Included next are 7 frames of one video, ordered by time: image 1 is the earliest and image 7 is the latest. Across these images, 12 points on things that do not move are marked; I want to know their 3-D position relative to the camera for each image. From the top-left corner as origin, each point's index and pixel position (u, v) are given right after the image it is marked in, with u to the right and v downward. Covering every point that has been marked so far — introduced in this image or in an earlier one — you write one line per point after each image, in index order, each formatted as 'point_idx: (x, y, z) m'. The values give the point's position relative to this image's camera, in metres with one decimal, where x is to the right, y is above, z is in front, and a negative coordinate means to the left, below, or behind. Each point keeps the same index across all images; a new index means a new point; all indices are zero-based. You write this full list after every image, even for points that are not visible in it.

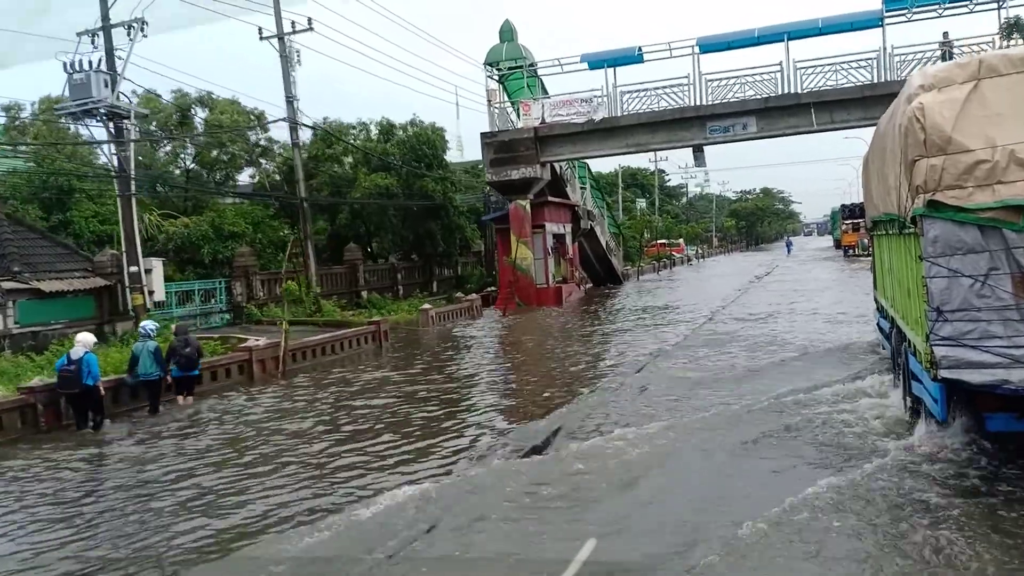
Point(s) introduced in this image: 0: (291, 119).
0: (-4.8, +3.7, +19.2) m
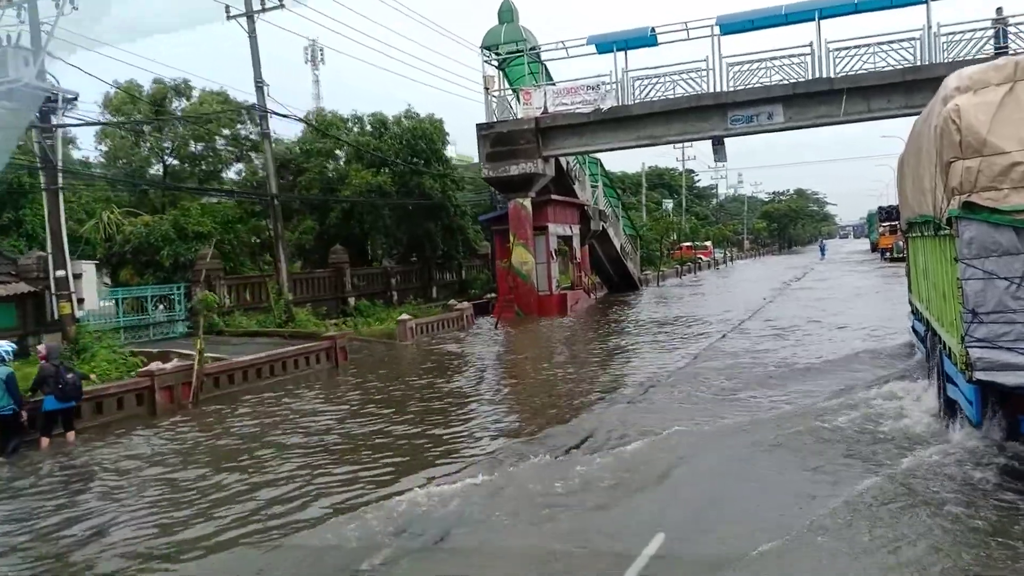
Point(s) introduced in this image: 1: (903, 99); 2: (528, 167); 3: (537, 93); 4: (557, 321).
0: (-4.9, +3.6, +17.3) m
1: (+7.9, +3.8, +17.8) m
2: (+0.4, +2.7, +19.6) m
3: (+0.5, +4.4, +19.8) m
4: (+1.0, -0.7, +19.9) m
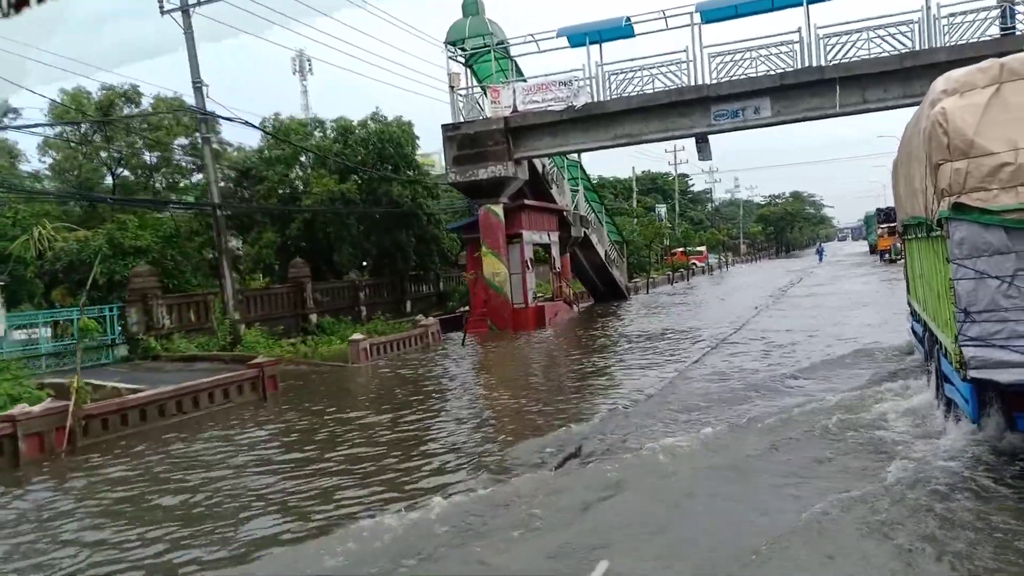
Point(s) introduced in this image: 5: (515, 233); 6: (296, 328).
0: (-5.6, +3.2, +15.8) m
1: (+7.2, +3.7, +16.4) m
2: (-0.3, +2.4, +18.1) m
3: (-0.2, +4.1, +18.3) m
4: (+0.5, -1.0, +18.5) m
5: (0.0, +1.2, +19.3) m
6: (-4.8, -0.9, +19.4) m
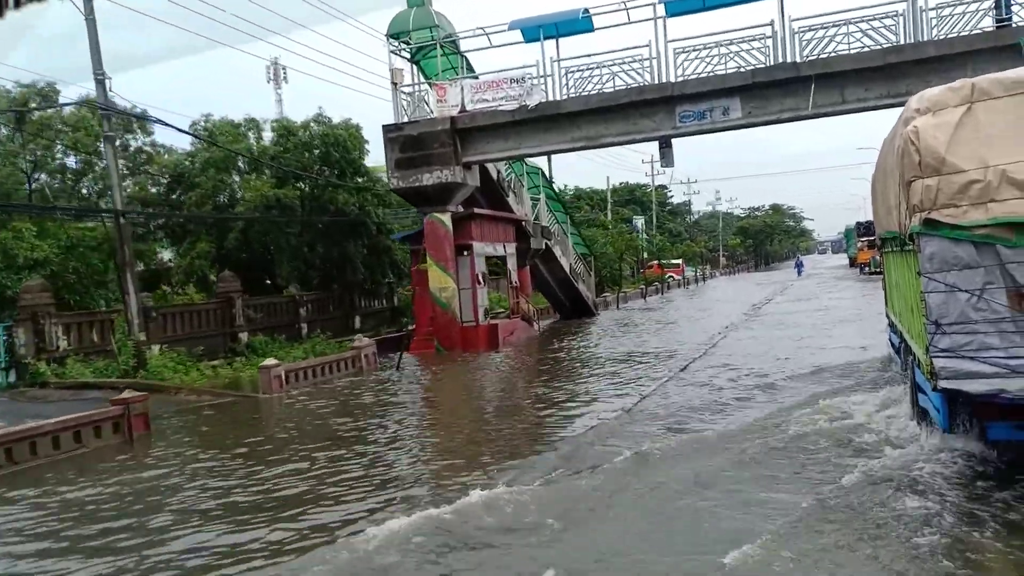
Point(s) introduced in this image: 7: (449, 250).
0: (-6.6, +3.0, +14.1) m
1: (+6.3, +3.4, +14.9) m
2: (-1.3, +2.1, +16.5) m
3: (-1.1, +3.8, +16.7) m
4: (-0.5, -1.3, +16.8) m
5: (-1.0, +0.9, +17.6) m
6: (-5.8, -1.2, +17.6) m
7: (-1.2, +0.7, +17.1) m
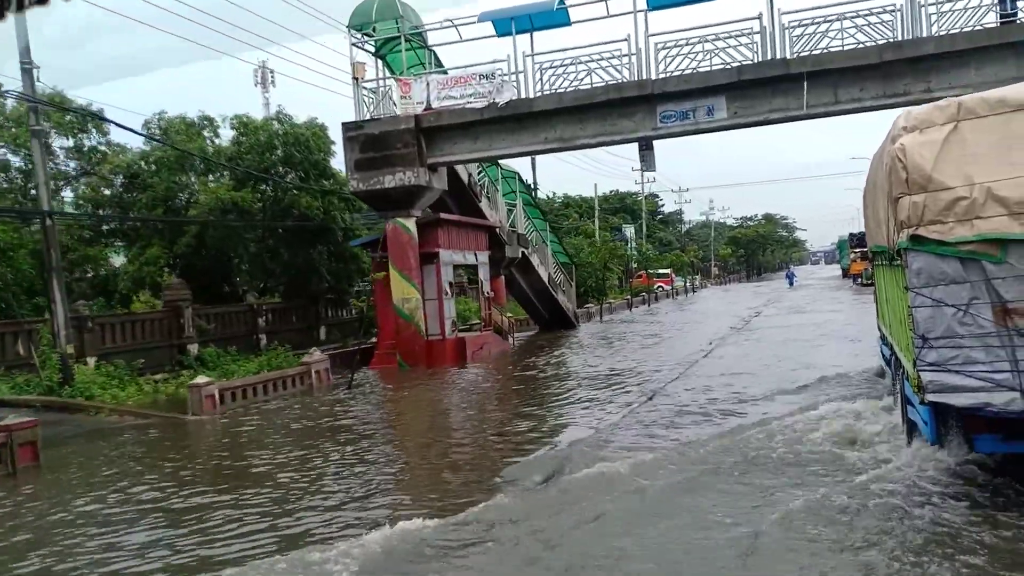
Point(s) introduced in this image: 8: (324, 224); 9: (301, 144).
0: (-7.1, +2.8, +12.9) m
1: (+5.8, +3.2, +13.8) m
2: (-1.8, +1.9, +15.3) m
3: (-1.7, +3.6, +15.6) m
4: (-1.1, -1.5, +15.6) m
5: (-1.5, +0.7, +16.4) m
6: (-6.4, -1.4, +16.4) m
7: (-1.8, +0.5, +15.9) m
8: (-4.3, +1.5, +19.9) m
9: (-4.7, +3.2, +19.7) m
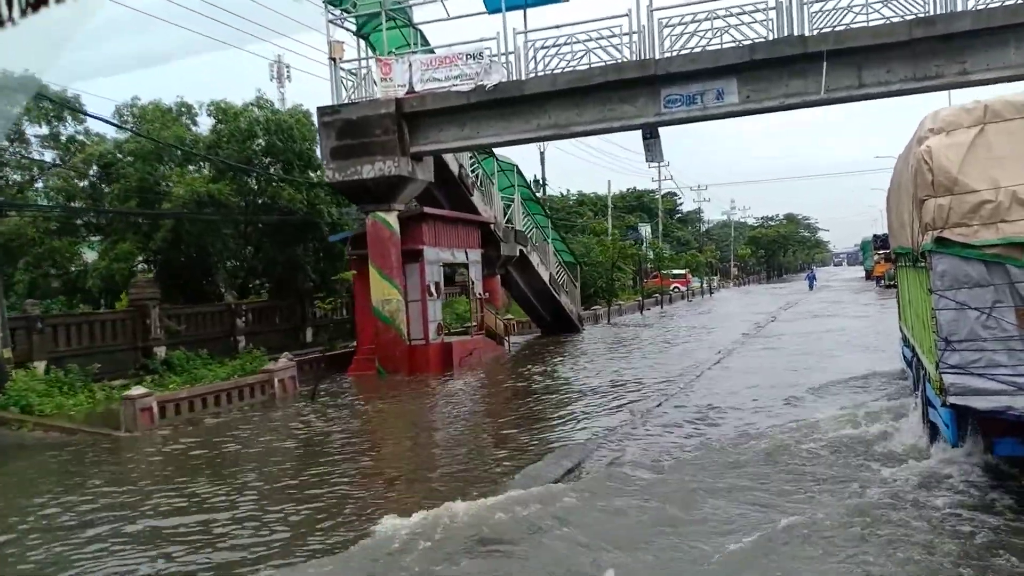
0: (-7.3, +2.9, +11.7) m
1: (+5.6, +3.1, +12.3) m
2: (-2.0, +1.9, +14.0) m
3: (-1.8, +3.6, +14.3) m
4: (-1.3, -1.5, +14.3) m
5: (-1.7, +0.7, +15.1) m
6: (-6.5, -1.3, +15.2) m
7: (-1.9, +0.5, +14.6) m
8: (-4.3, +1.5, +18.6) m
9: (-4.7, +3.2, +18.4) m
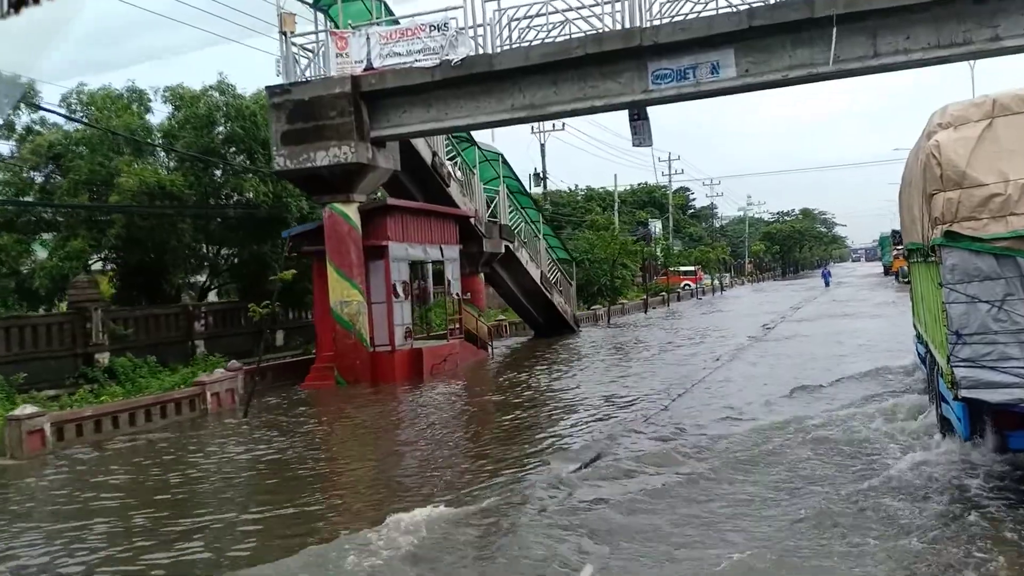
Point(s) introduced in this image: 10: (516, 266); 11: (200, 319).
0: (-7.7, +2.9, +10.3) m
1: (+5.1, +3.1, +10.7) m
2: (-2.4, +1.9, +12.6) m
3: (-2.2, +3.6, +12.8) m
4: (-1.7, -1.5, +12.8) m
5: (-2.1, +0.7, +13.7) m
6: (-6.9, -1.3, +13.8) m
7: (-2.3, +0.5, +13.1) m
8: (-4.7, +1.5, +17.2) m
9: (-5.1, +3.2, +17.0) m
10: (+0.1, +0.5, +18.5) m
11: (-5.9, -0.6, +16.6) m
